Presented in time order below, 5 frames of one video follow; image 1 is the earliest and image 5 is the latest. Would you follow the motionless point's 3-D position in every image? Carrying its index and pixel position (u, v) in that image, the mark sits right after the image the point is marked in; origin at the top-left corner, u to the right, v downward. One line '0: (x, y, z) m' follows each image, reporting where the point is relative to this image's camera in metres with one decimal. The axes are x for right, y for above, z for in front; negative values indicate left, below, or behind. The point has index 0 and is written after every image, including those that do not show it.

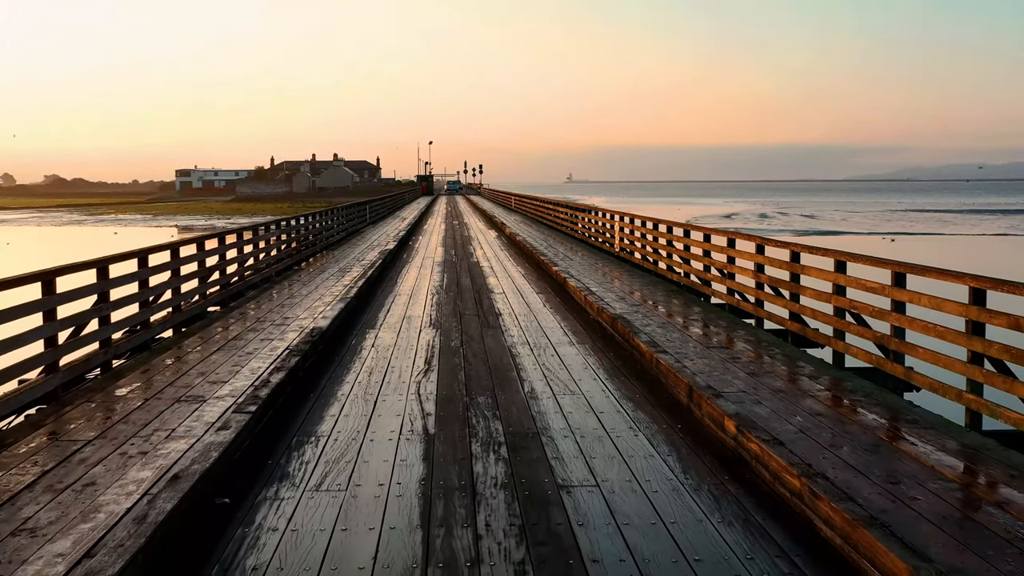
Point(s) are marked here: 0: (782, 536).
0: (+0.9, -0.8, +3.0) m
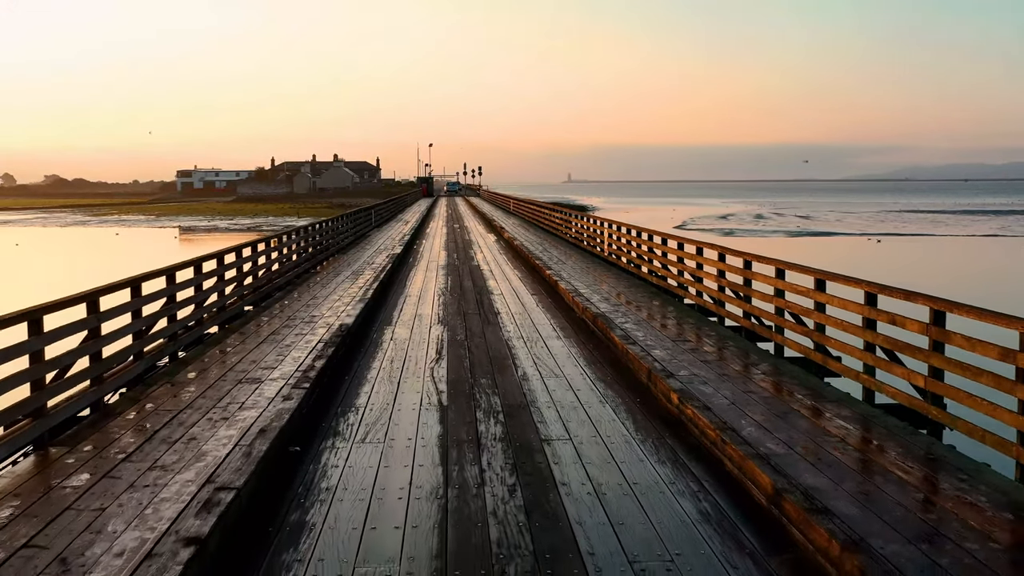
0: (+0.9, -0.8, +4.2) m
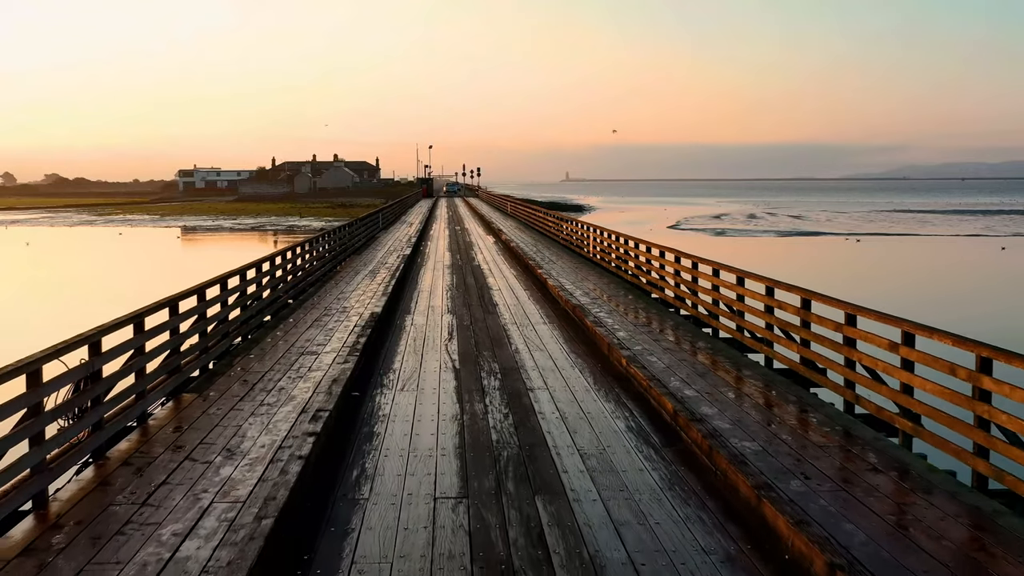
0: (+0.8, -0.8, +6.2) m
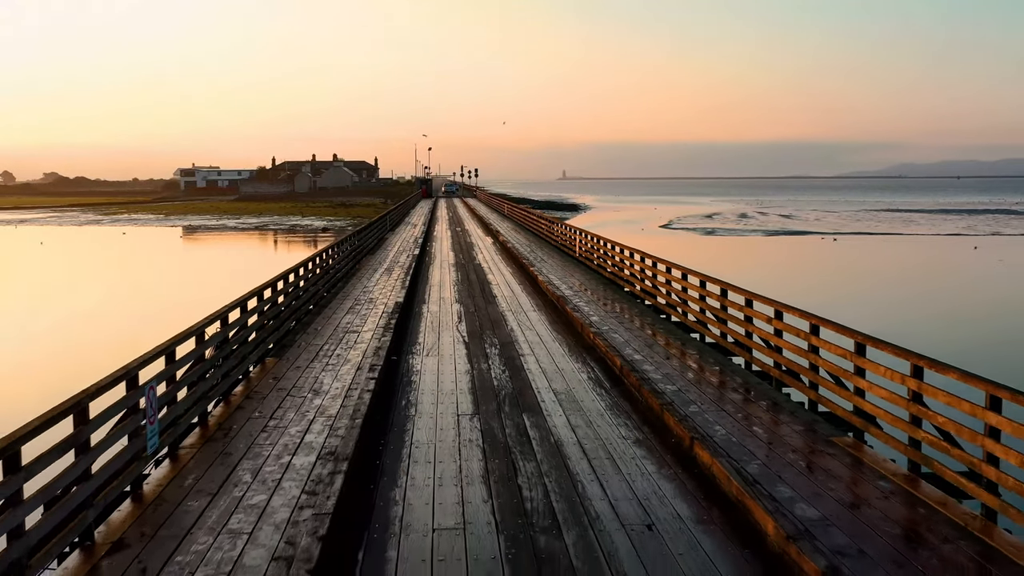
0: (+0.8, -0.7, +8.6) m
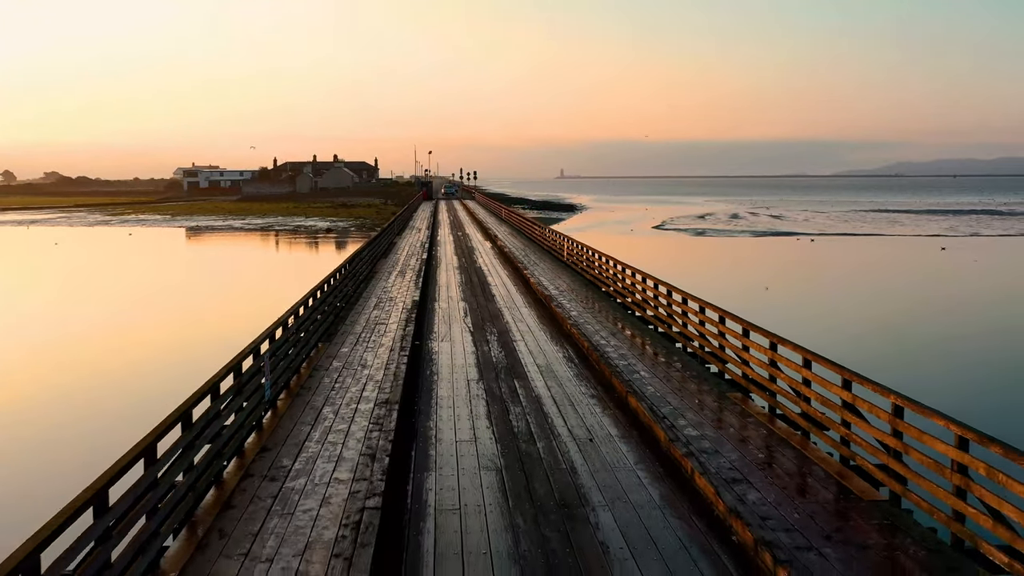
0: (+0.7, -0.7, +11.4) m
